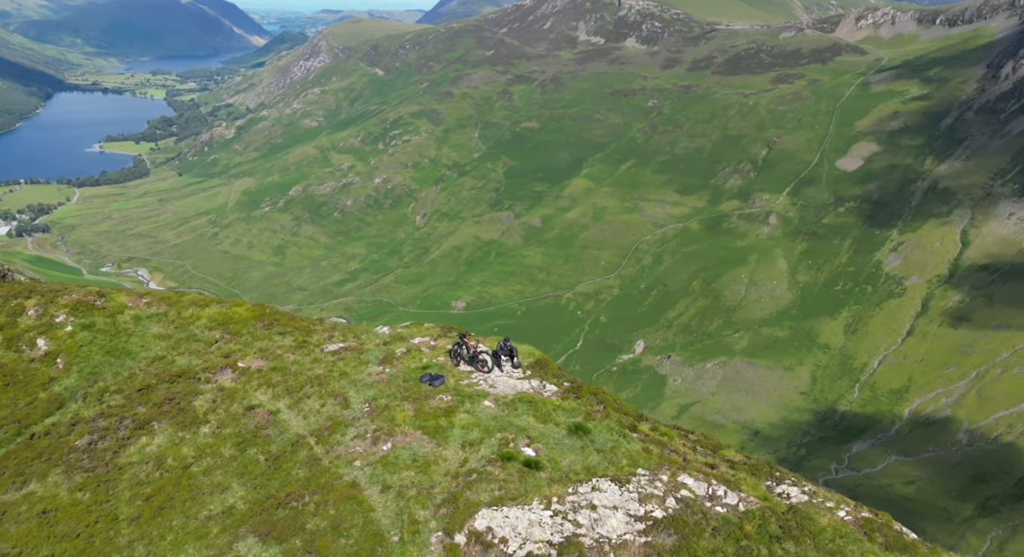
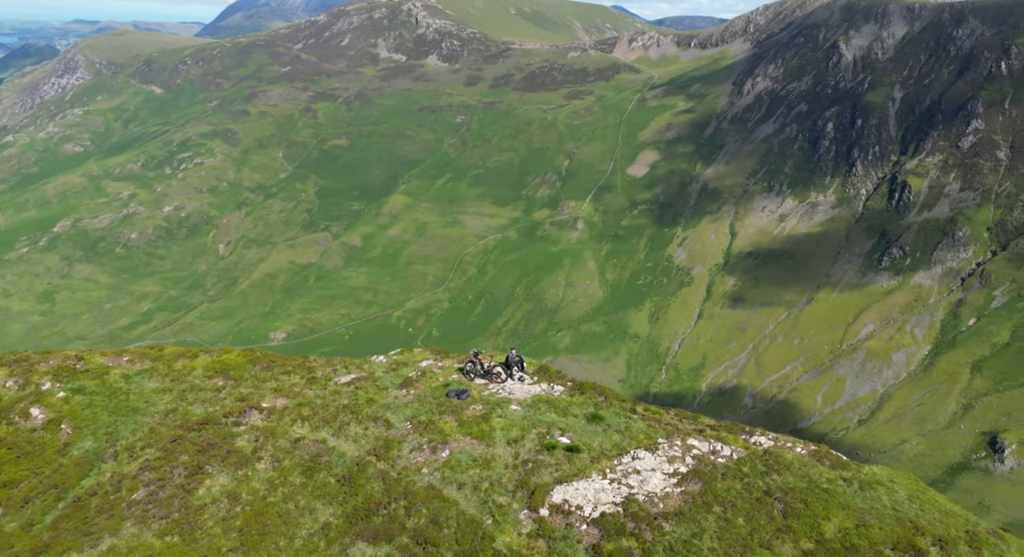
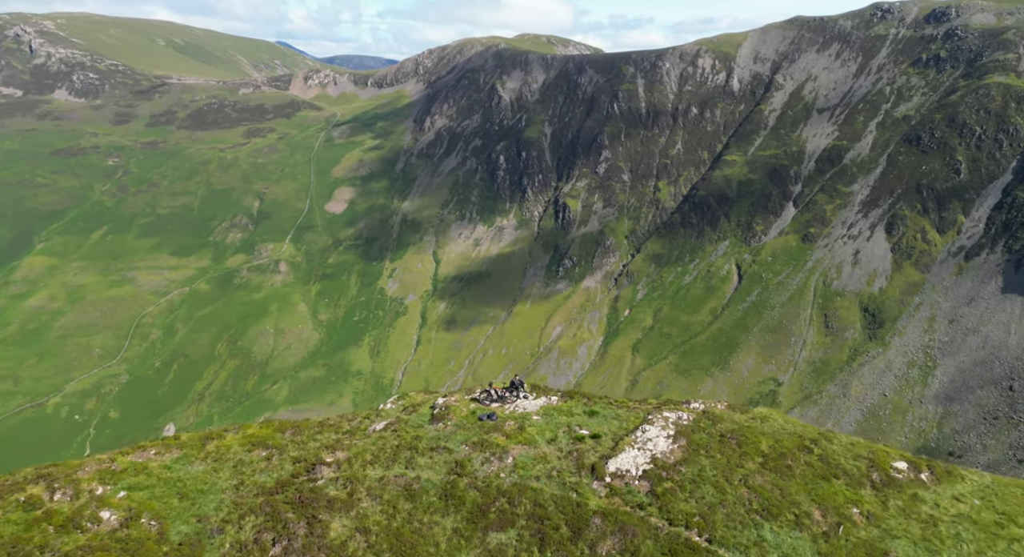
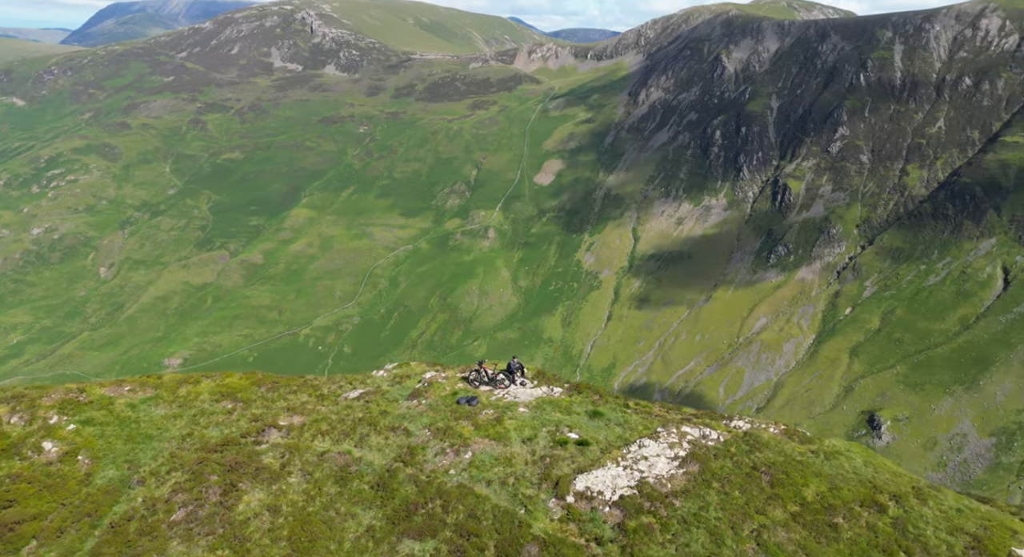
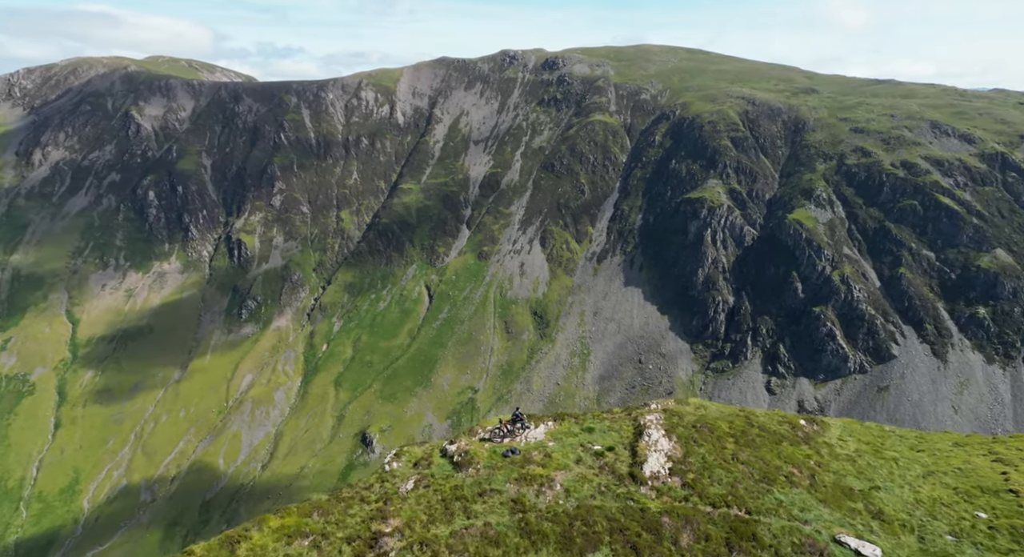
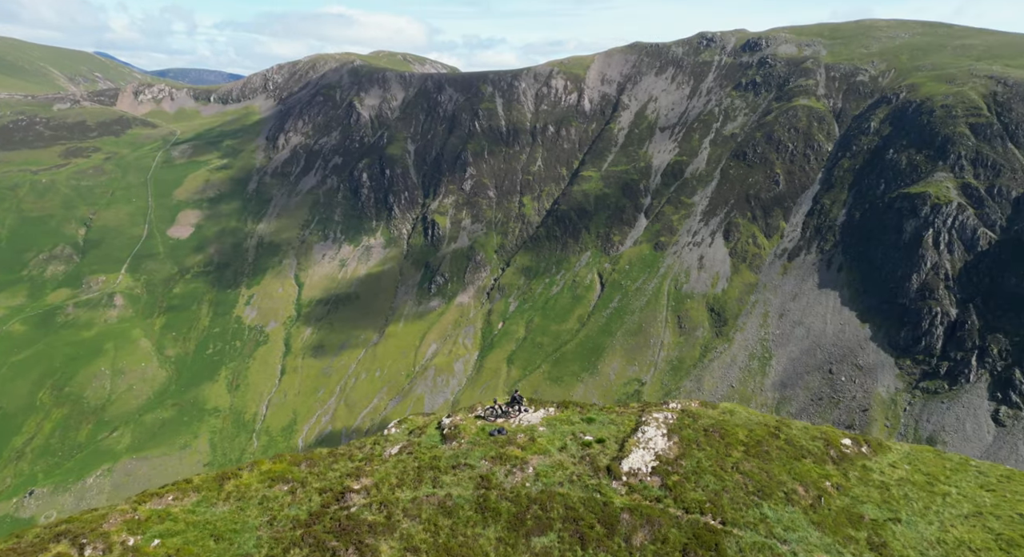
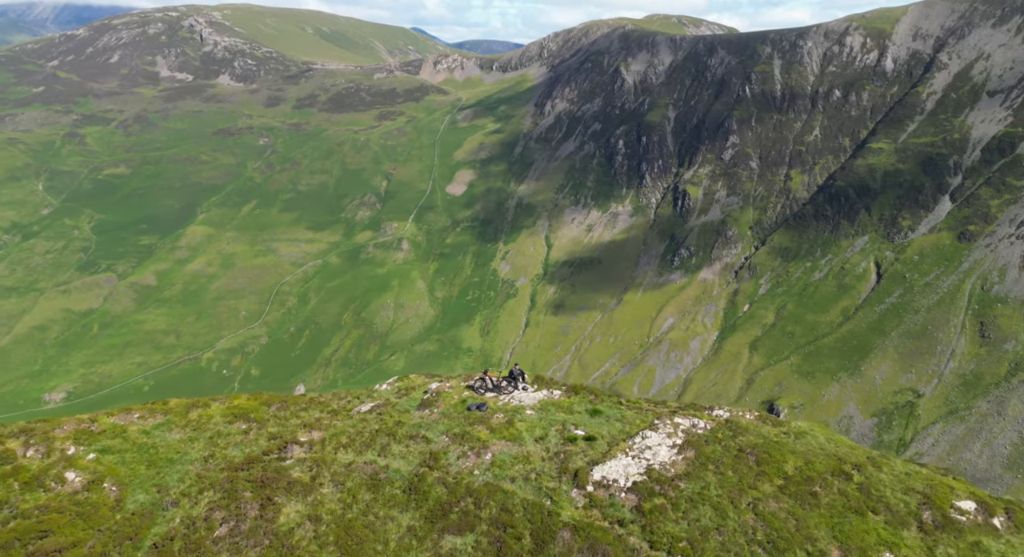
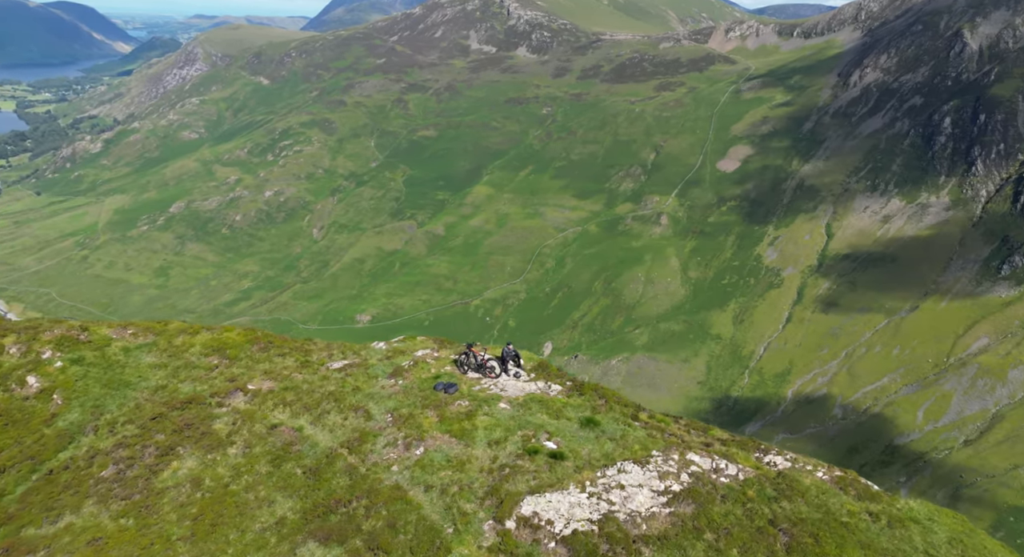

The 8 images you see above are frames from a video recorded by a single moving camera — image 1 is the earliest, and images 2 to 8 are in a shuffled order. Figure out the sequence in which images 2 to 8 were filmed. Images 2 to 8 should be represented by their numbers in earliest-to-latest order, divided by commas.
8, 2, 4, 7, 3, 6, 5
